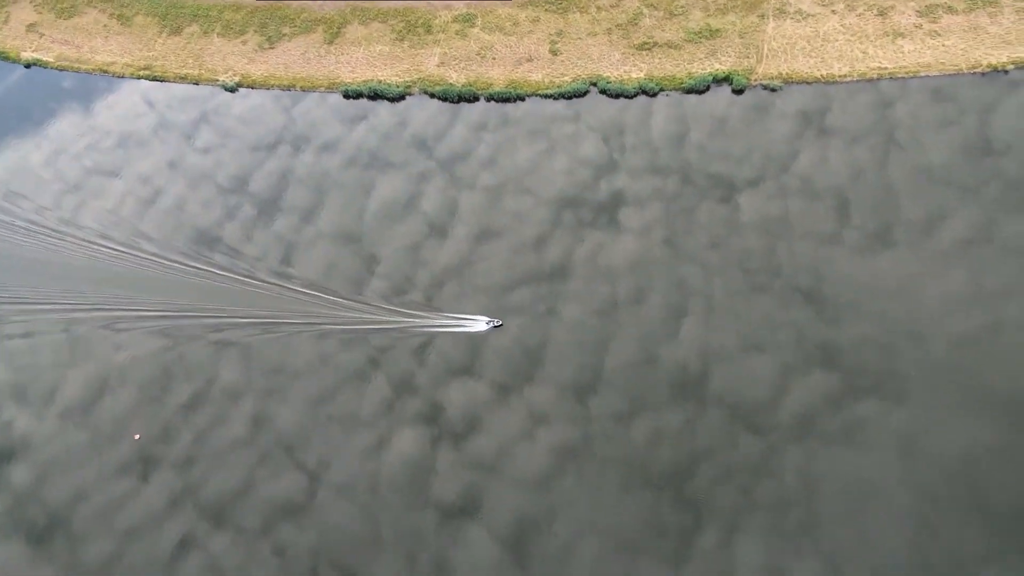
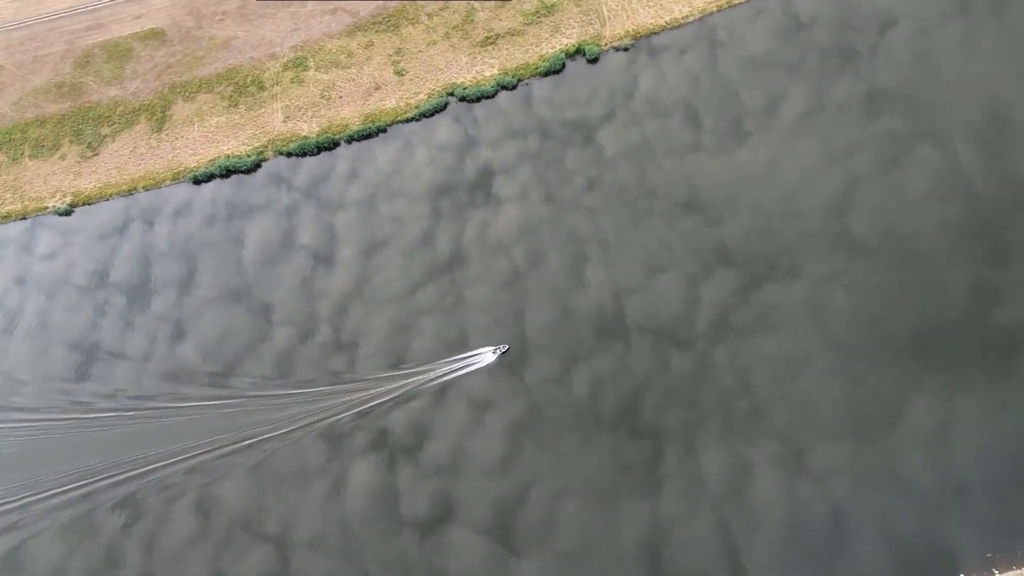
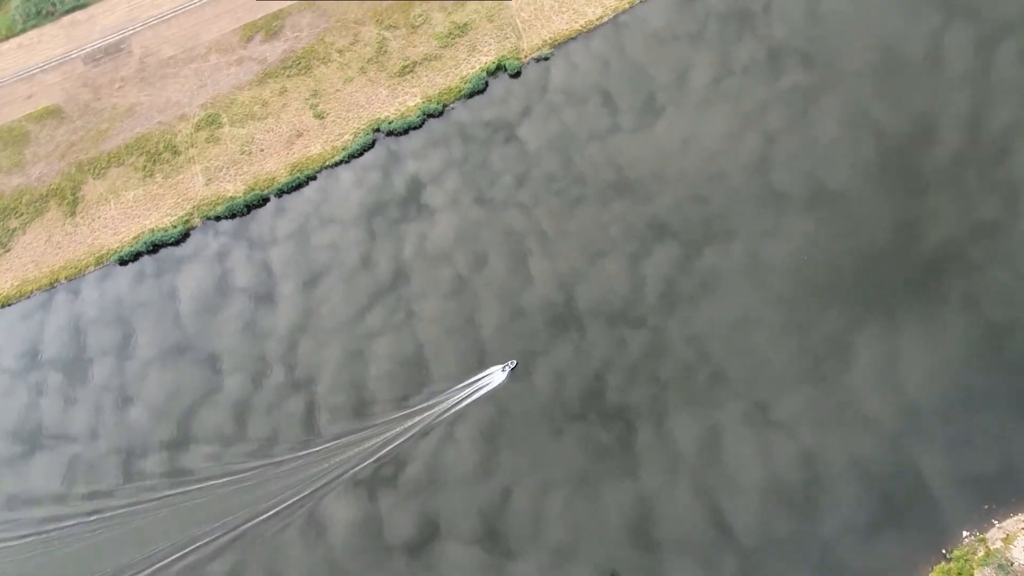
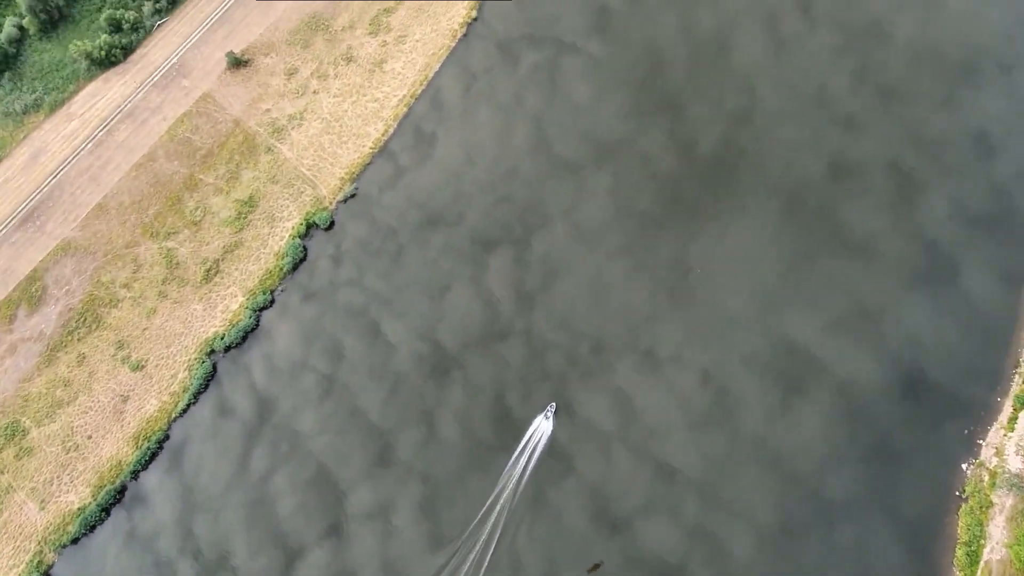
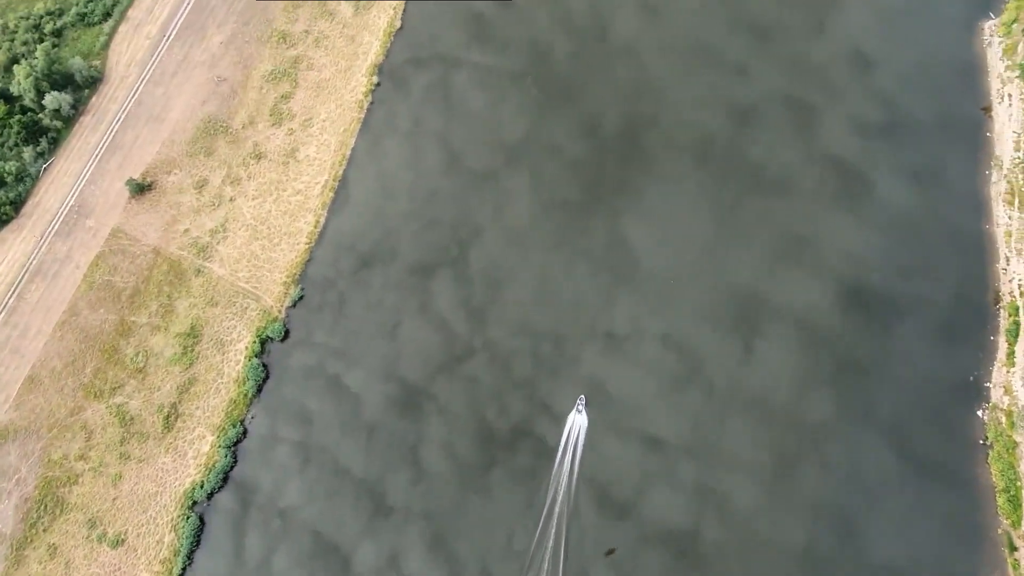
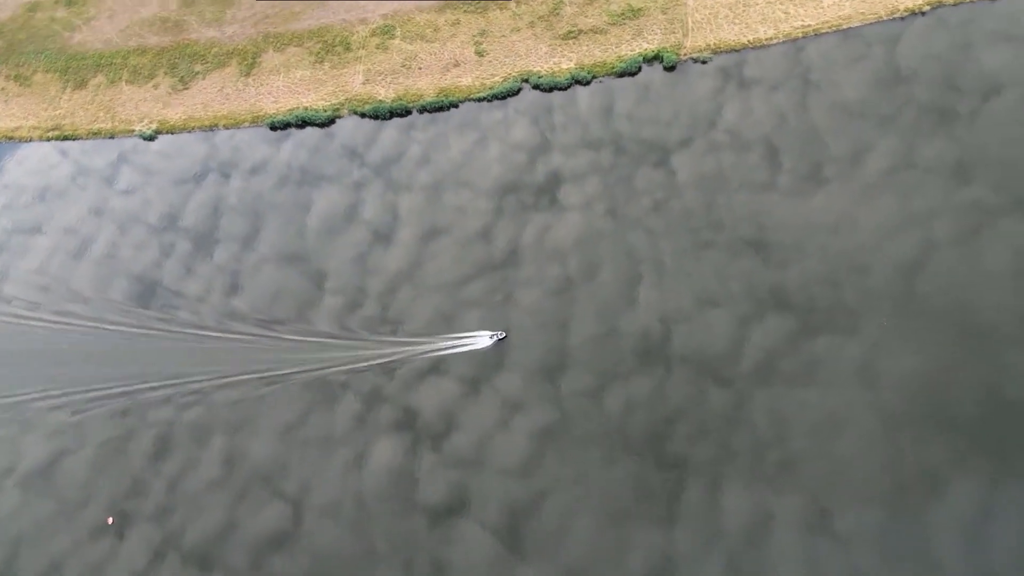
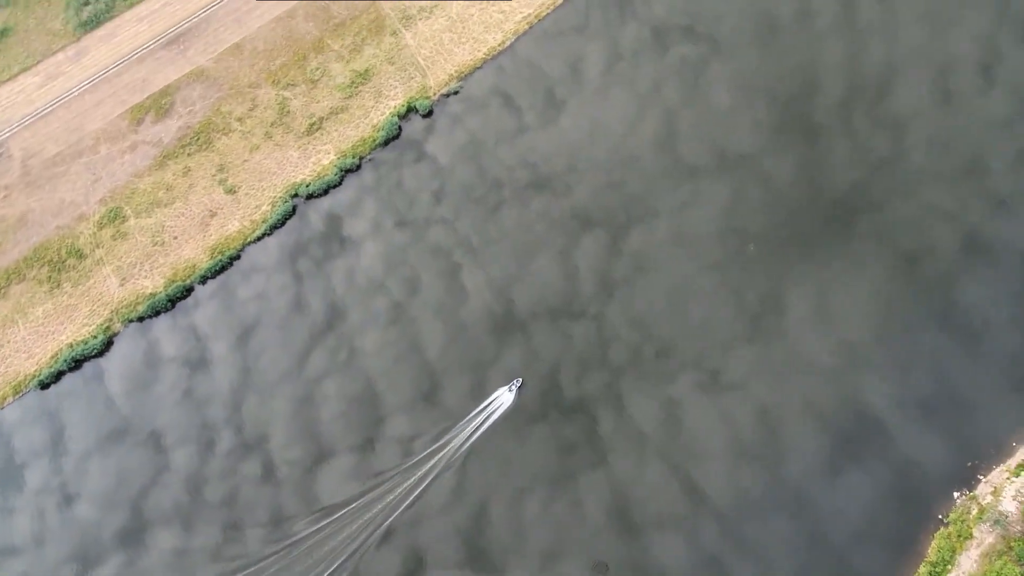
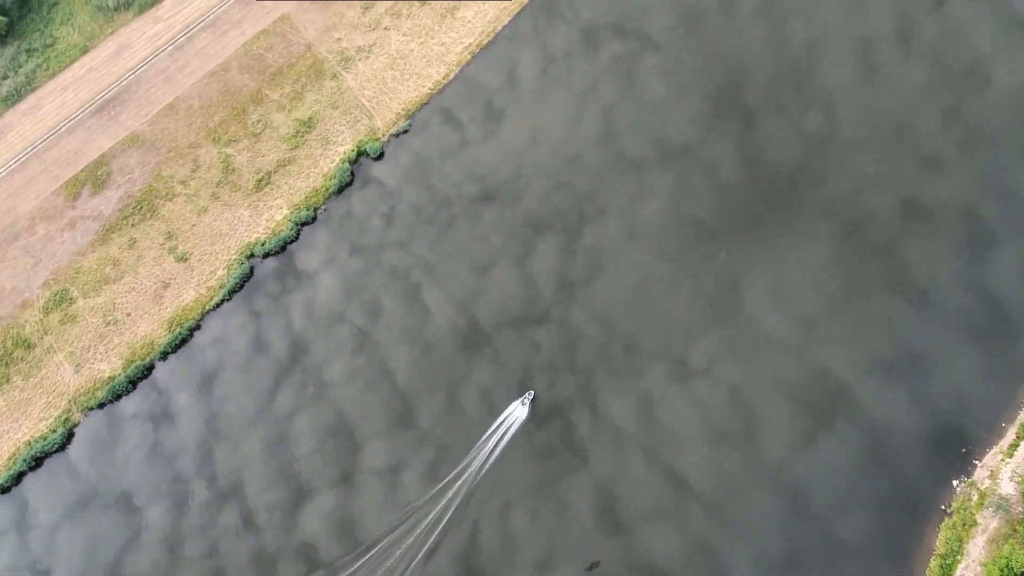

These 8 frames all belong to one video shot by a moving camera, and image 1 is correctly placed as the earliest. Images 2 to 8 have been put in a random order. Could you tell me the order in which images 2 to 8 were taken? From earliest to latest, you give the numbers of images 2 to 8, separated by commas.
6, 2, 3, 7, 8, 4, 5
